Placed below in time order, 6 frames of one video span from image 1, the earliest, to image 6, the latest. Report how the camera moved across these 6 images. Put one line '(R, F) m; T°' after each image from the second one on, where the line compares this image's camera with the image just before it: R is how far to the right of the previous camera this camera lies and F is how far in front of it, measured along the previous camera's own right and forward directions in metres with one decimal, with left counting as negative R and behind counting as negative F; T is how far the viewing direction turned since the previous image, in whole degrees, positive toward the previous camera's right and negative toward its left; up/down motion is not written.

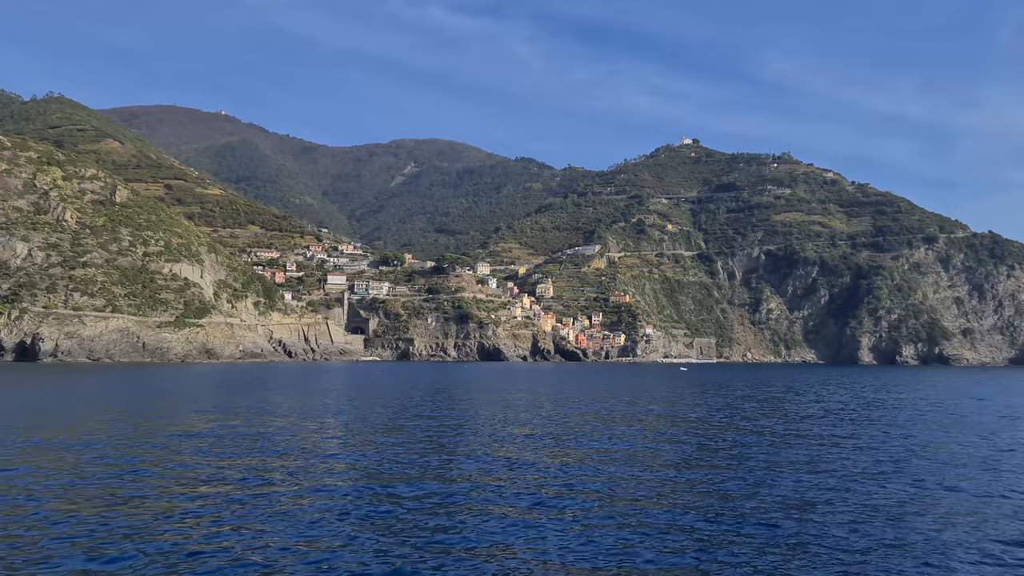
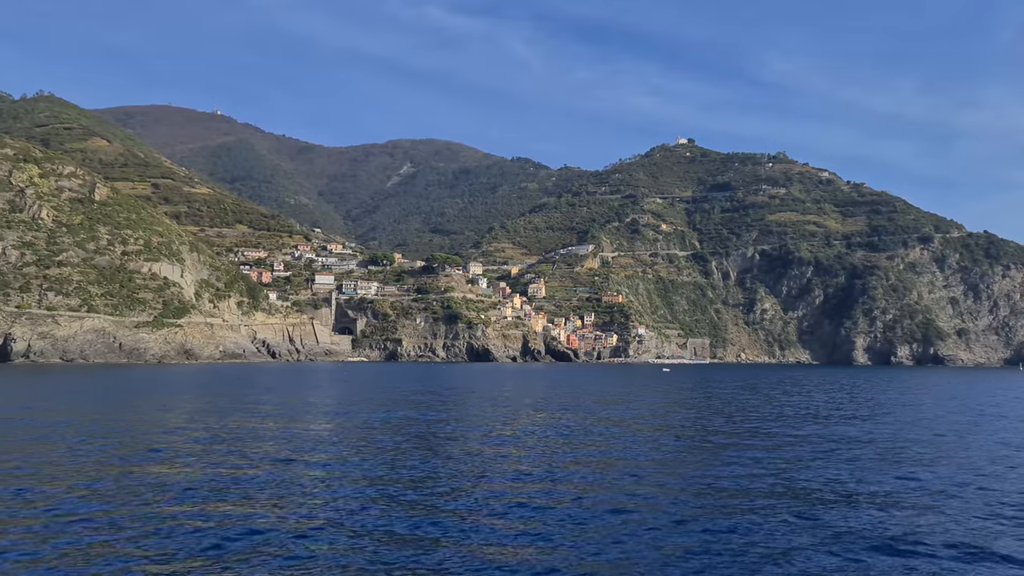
(+1.9, +1.5) m; 0°
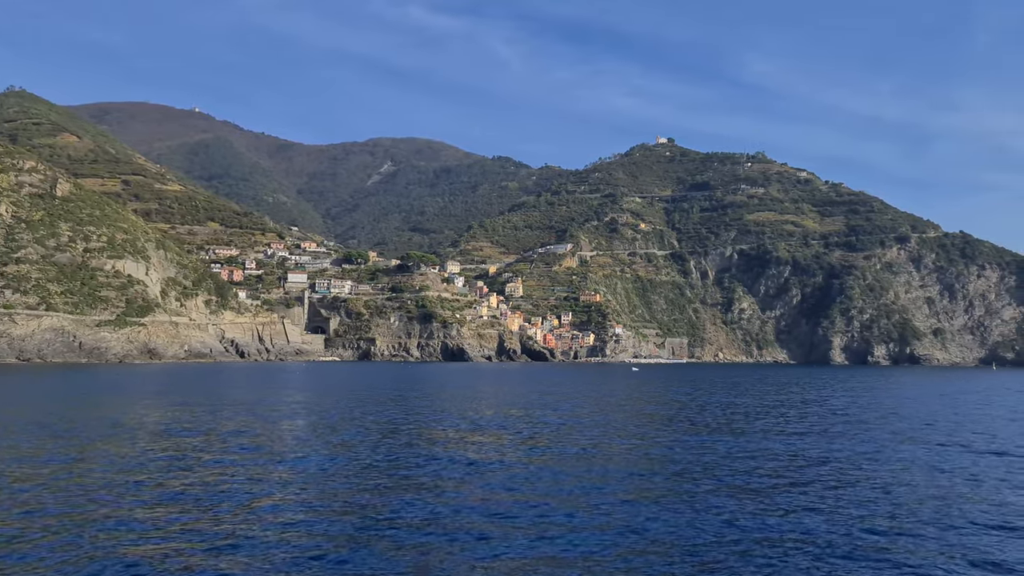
(+1.4, +1.3) m; +1°
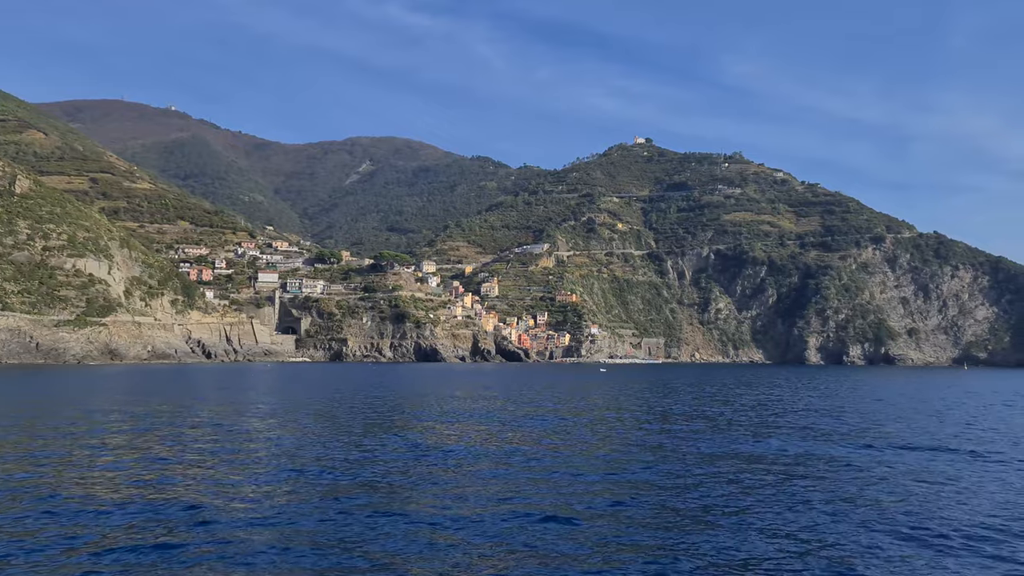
(+1.3, +1.2) m; +1°
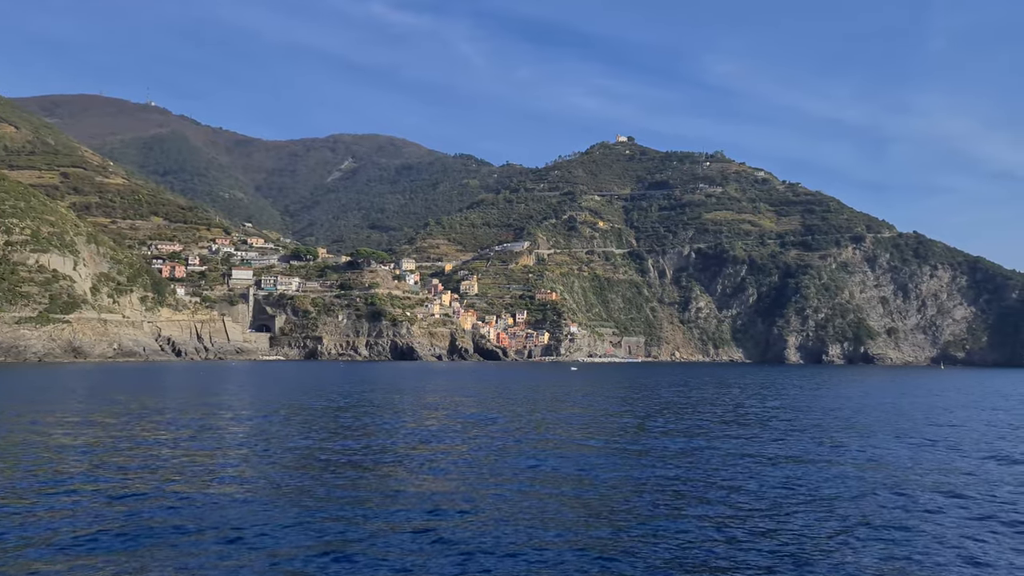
(+1.3, +1.2) m; +1°
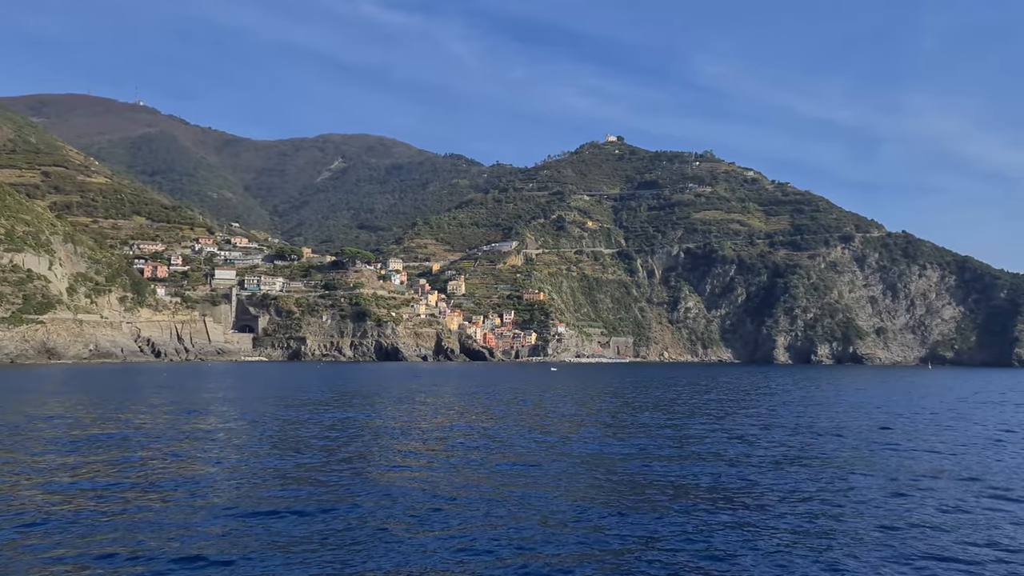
(+1.1, +1.1) m; +1°
